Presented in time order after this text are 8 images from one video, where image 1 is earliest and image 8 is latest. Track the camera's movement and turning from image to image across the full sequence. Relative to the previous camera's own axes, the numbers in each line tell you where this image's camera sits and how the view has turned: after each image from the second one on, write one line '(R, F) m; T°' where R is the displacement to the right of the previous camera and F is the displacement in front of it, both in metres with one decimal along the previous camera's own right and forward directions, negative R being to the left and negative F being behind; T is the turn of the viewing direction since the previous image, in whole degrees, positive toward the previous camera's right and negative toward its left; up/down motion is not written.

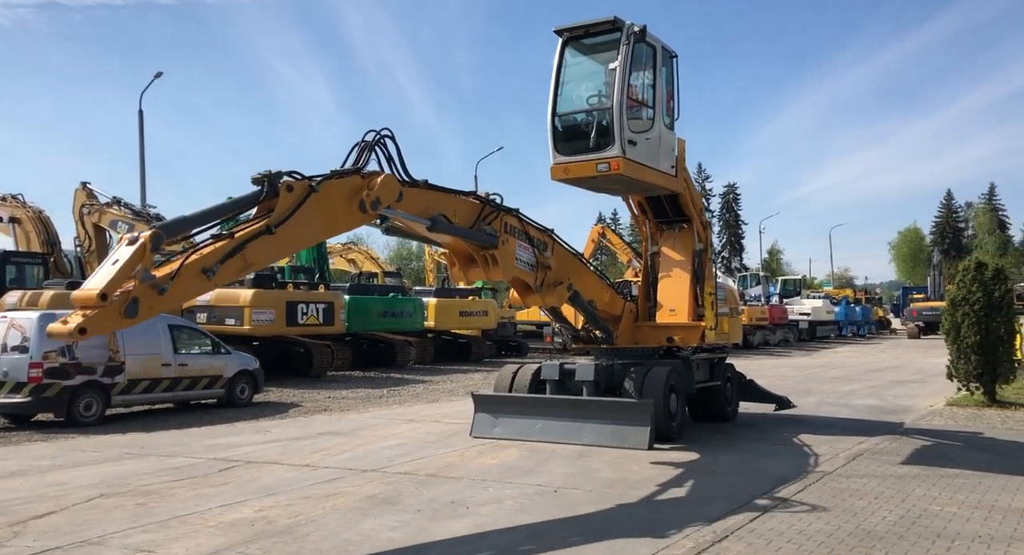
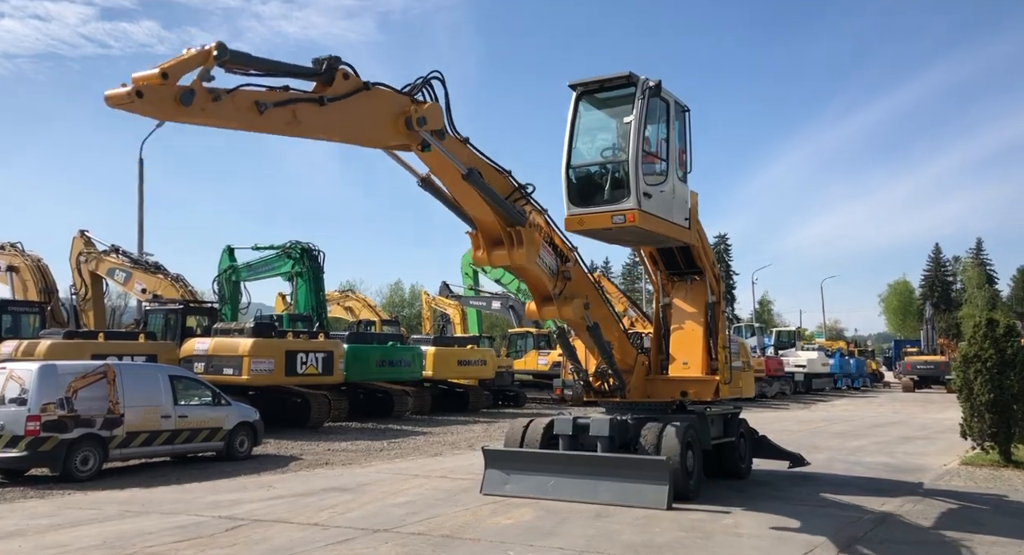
(-0.3, +0.1) m; +1°
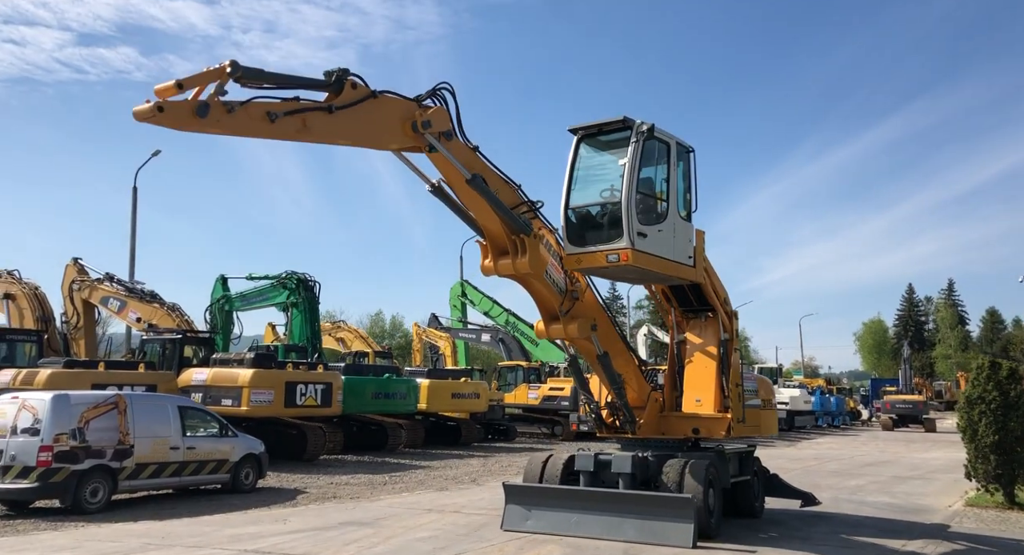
(-0.6, -0.1) m; +2°
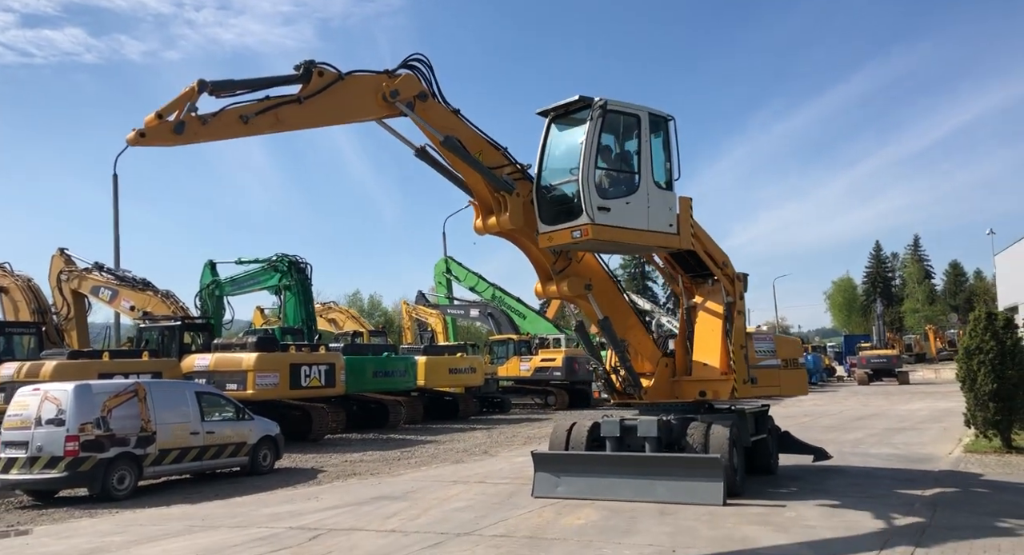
(-0.7, -0.2) m; +2°
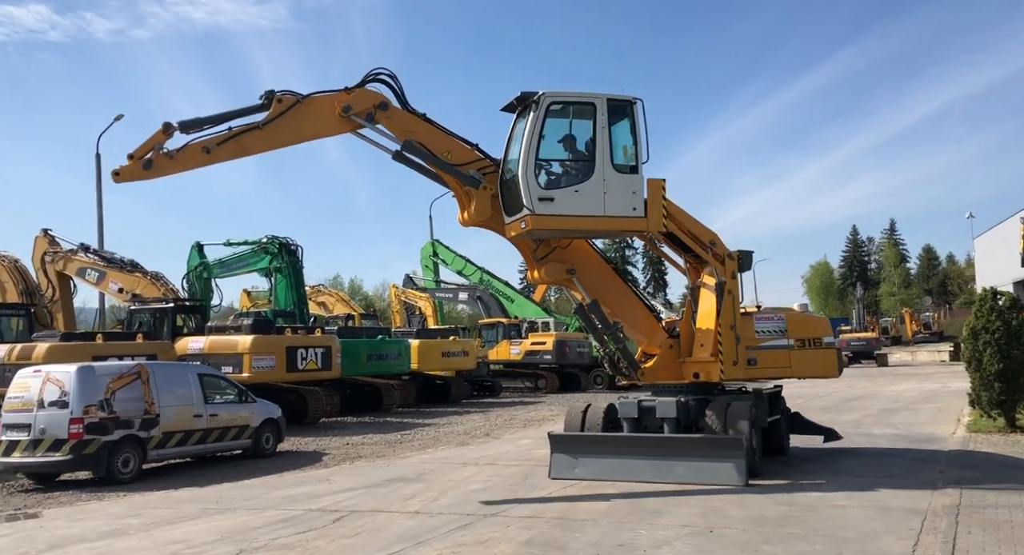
(-0.5, +0.1) m; +2°
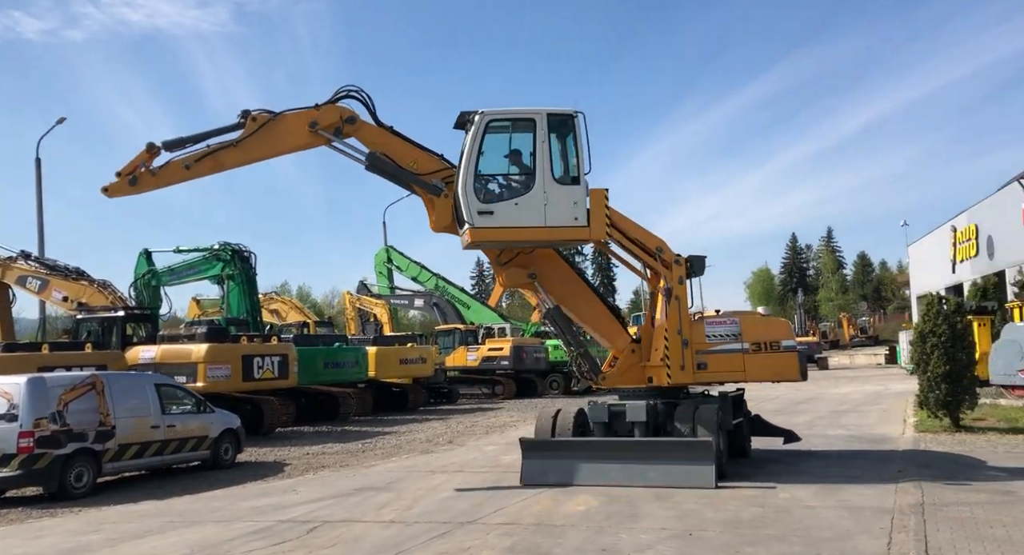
(-0.3, 0.0) m; +4°
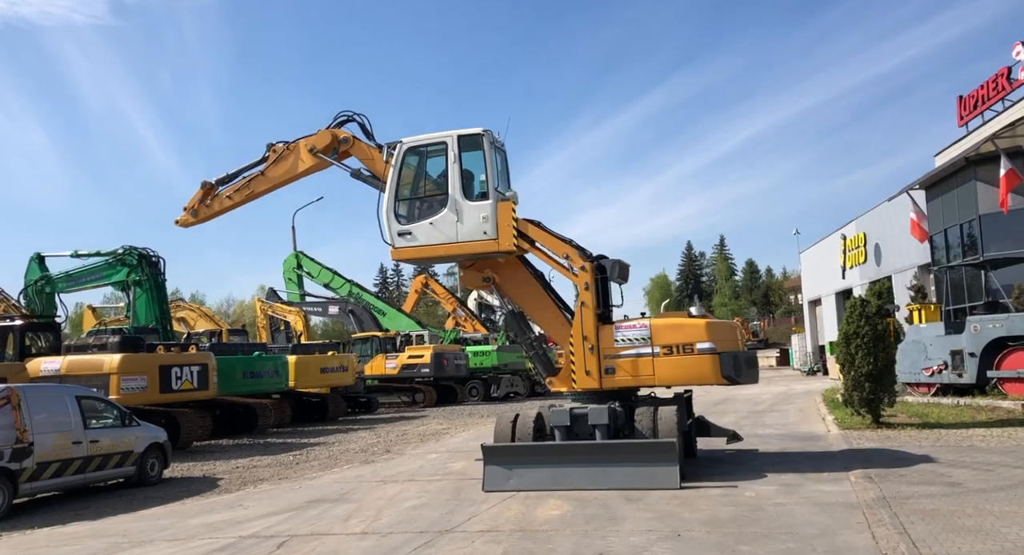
(-0.8, +0.2) m; +7°
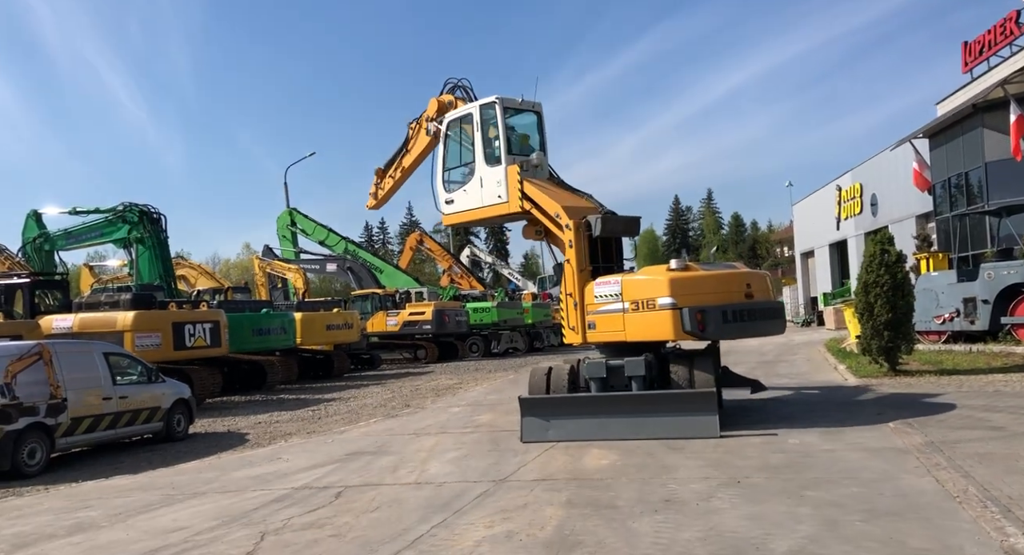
(-0.7, +0.1) m; +1°
